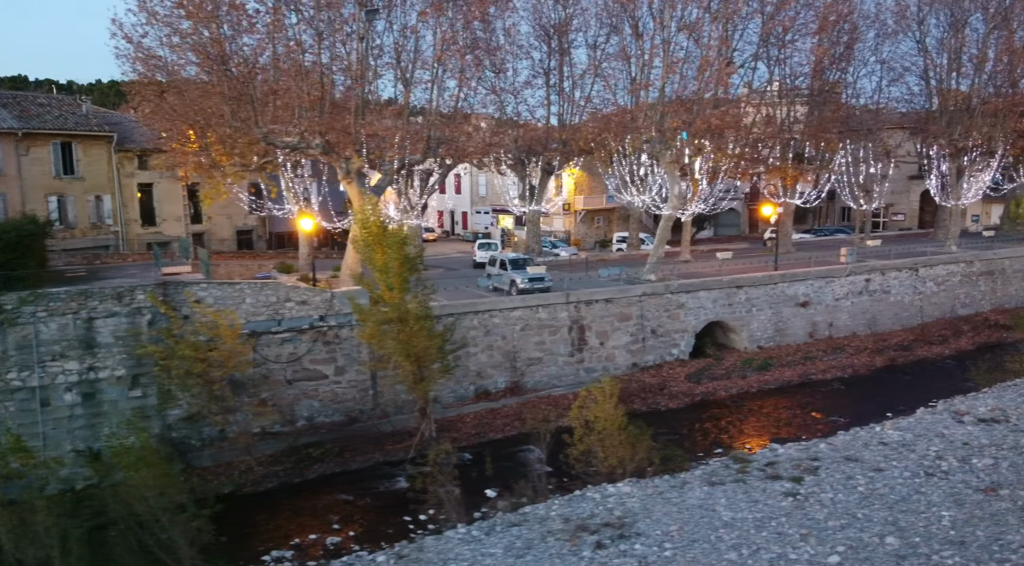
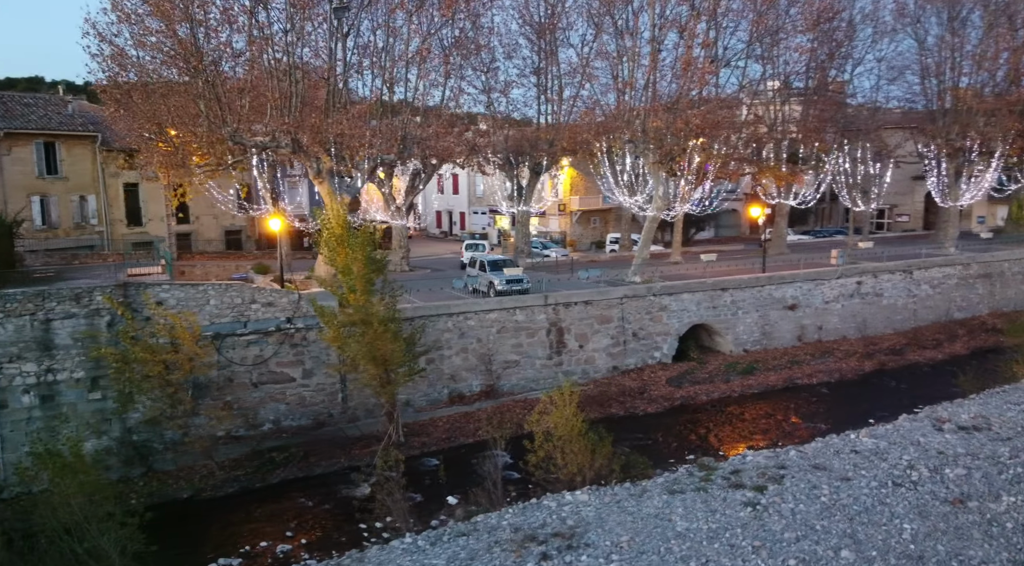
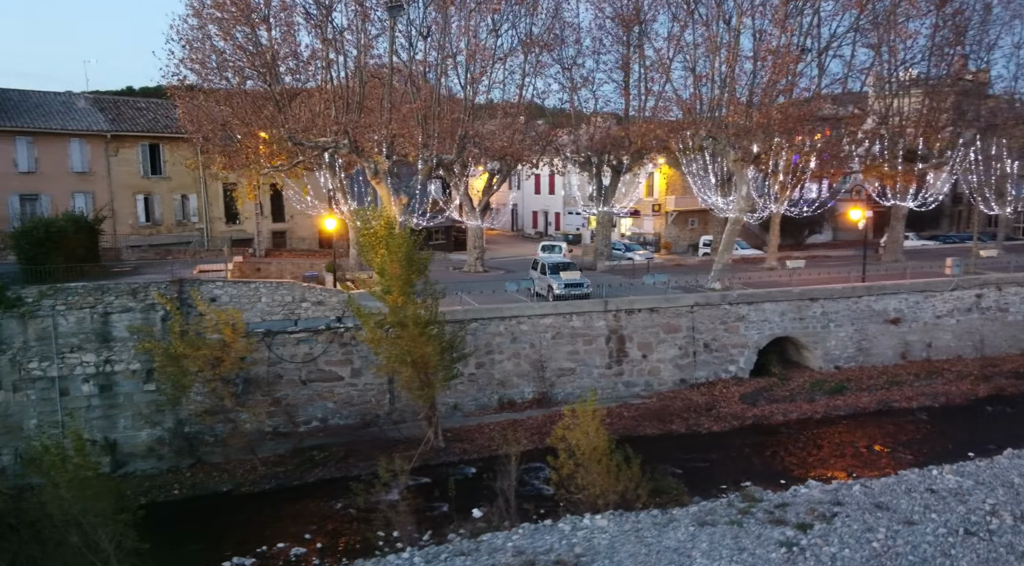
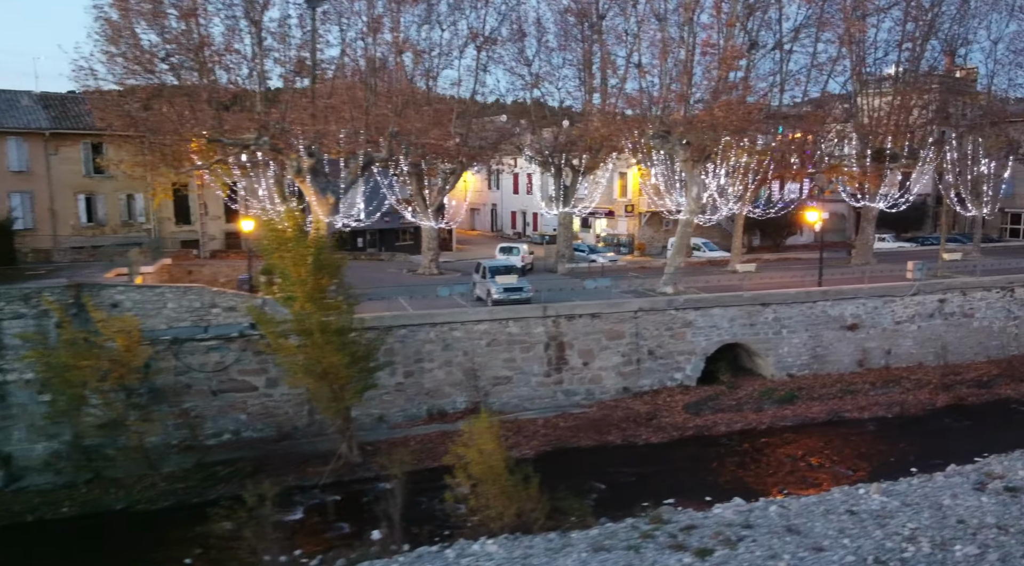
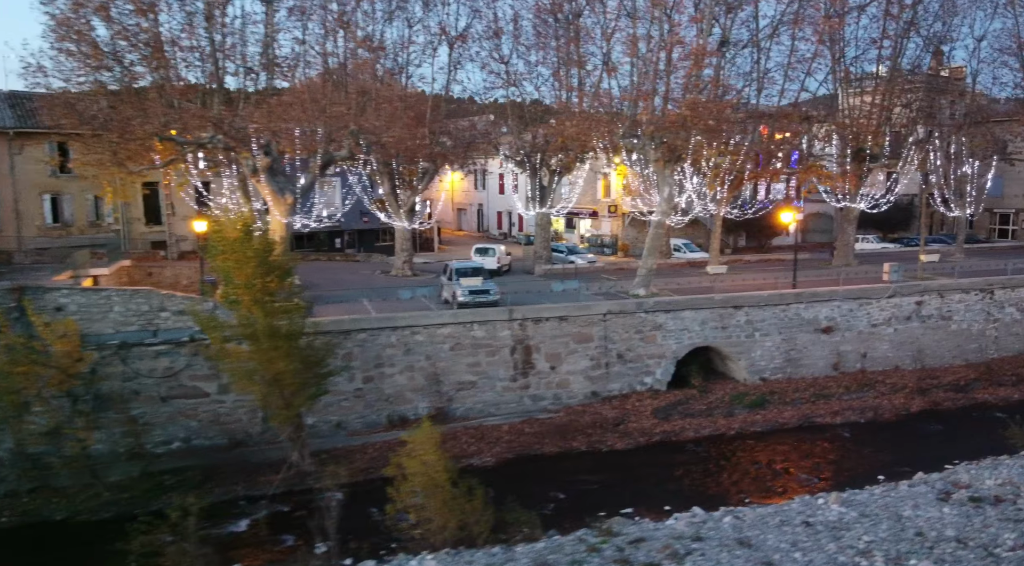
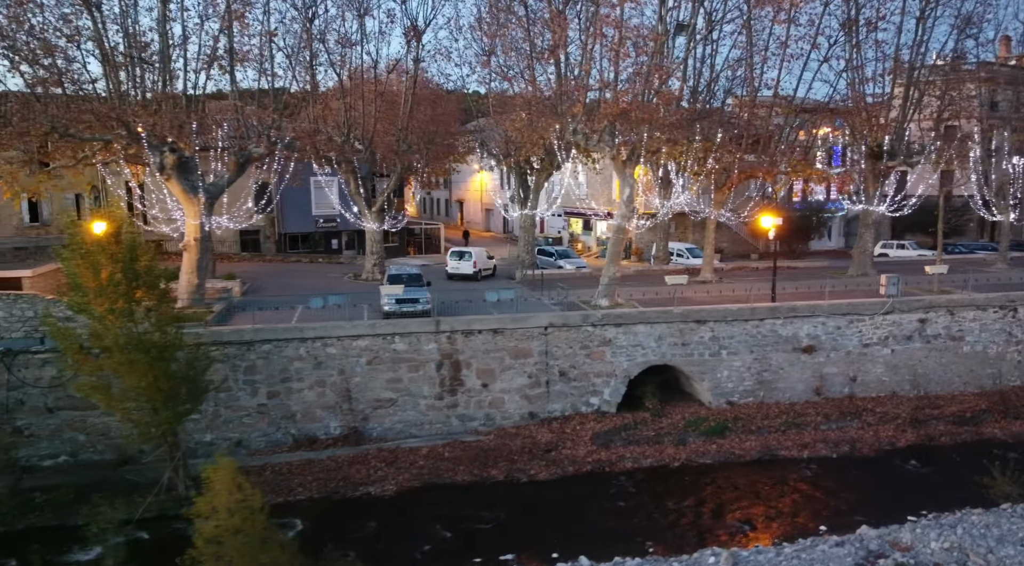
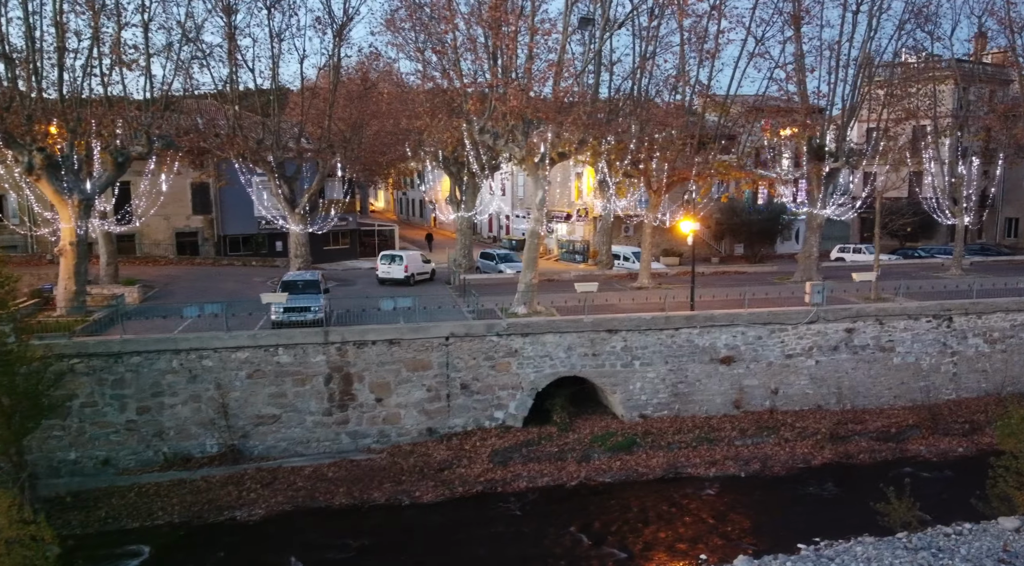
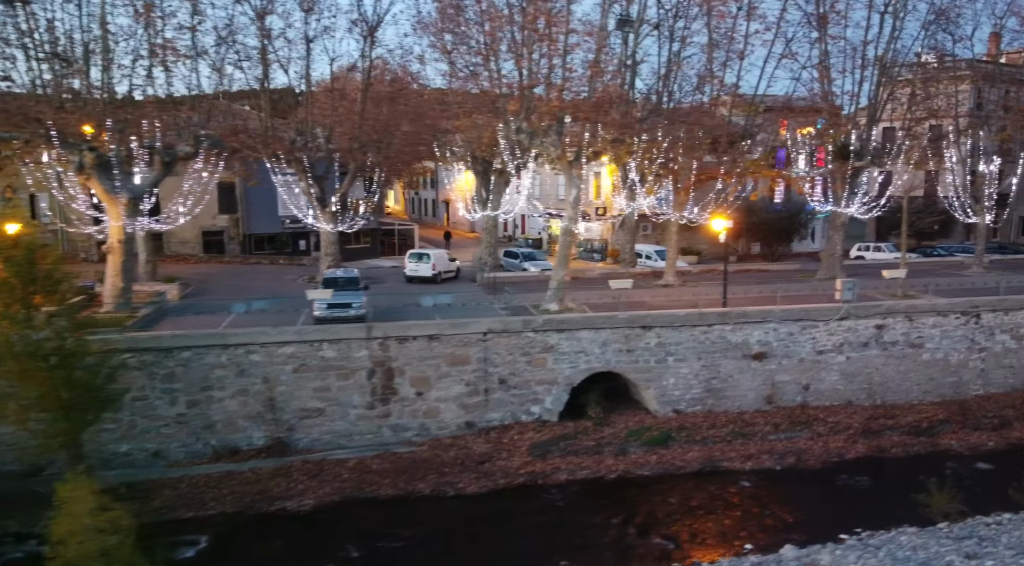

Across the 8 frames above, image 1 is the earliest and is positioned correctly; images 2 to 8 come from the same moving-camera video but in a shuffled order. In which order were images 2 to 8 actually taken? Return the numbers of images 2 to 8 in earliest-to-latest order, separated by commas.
2, 3, 4, 5, 6, 8, 7
